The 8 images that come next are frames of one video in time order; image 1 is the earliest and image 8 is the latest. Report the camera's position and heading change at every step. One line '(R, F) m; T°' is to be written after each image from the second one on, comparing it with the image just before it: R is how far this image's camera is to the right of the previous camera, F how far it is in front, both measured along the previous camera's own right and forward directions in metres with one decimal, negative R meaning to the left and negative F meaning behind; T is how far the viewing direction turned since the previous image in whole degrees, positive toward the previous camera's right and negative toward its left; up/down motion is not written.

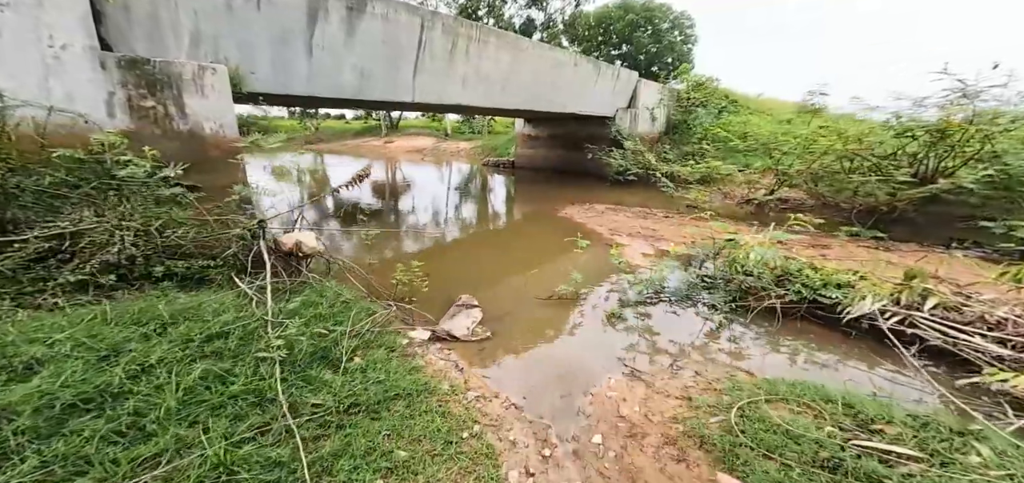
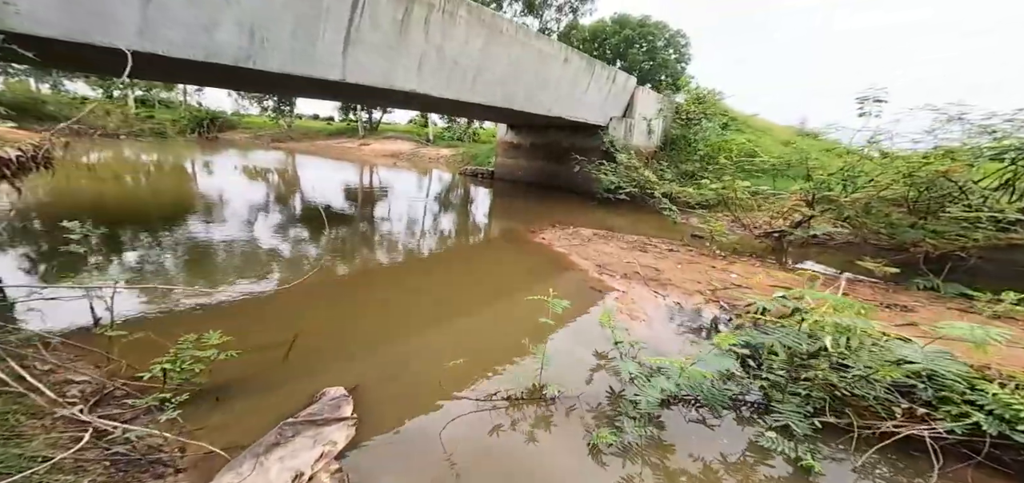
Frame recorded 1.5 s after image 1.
(+0.2, +1.0) m; +2°
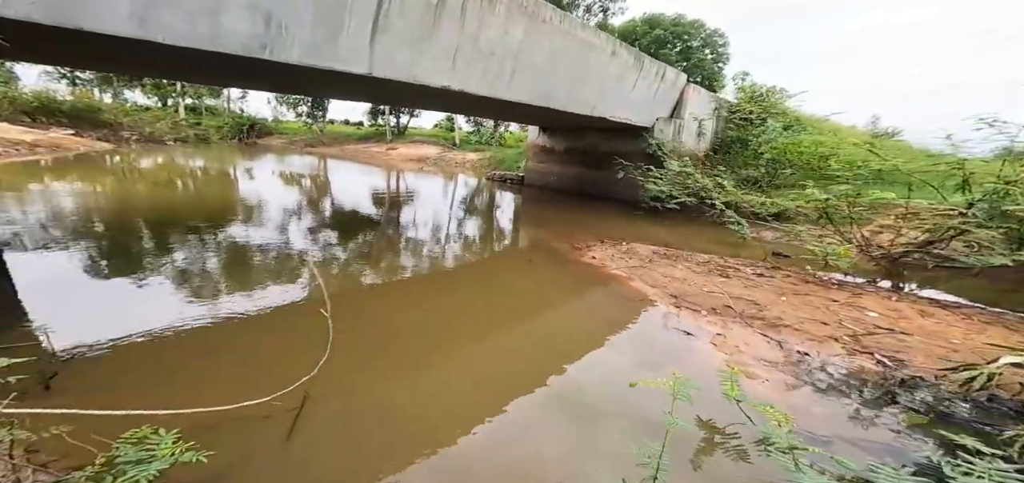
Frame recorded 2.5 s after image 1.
(-0.2, +0.5) m; -3°
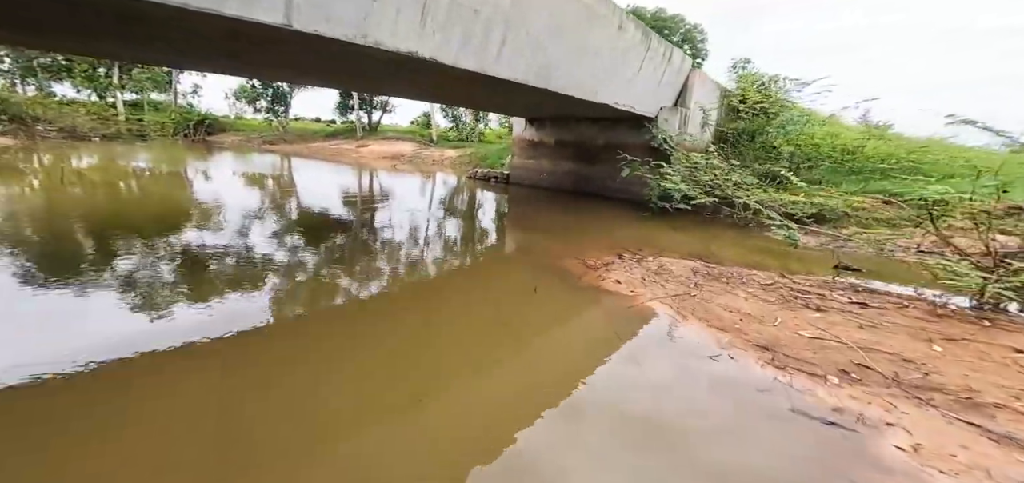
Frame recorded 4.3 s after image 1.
(-0.1, +0.8) m; +3°
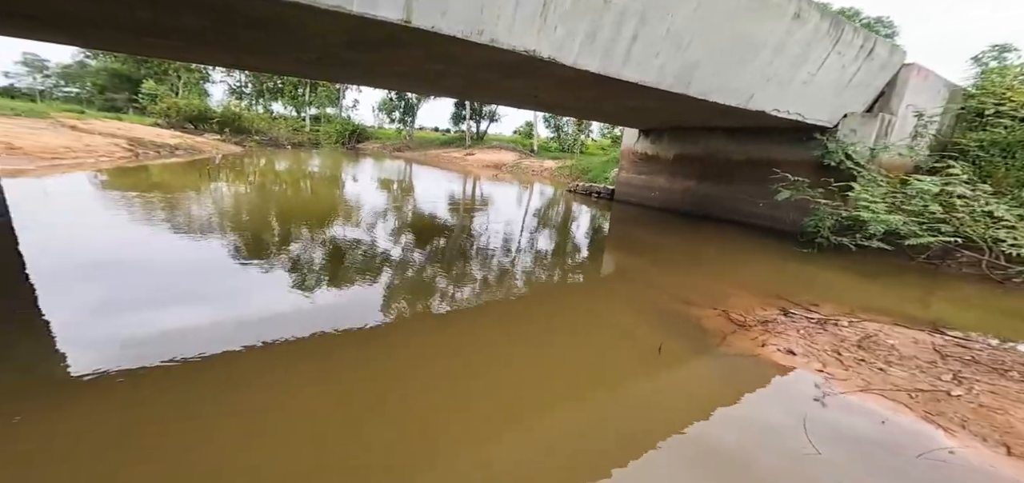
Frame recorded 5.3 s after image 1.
(-0.3, +0.6) m; -12°
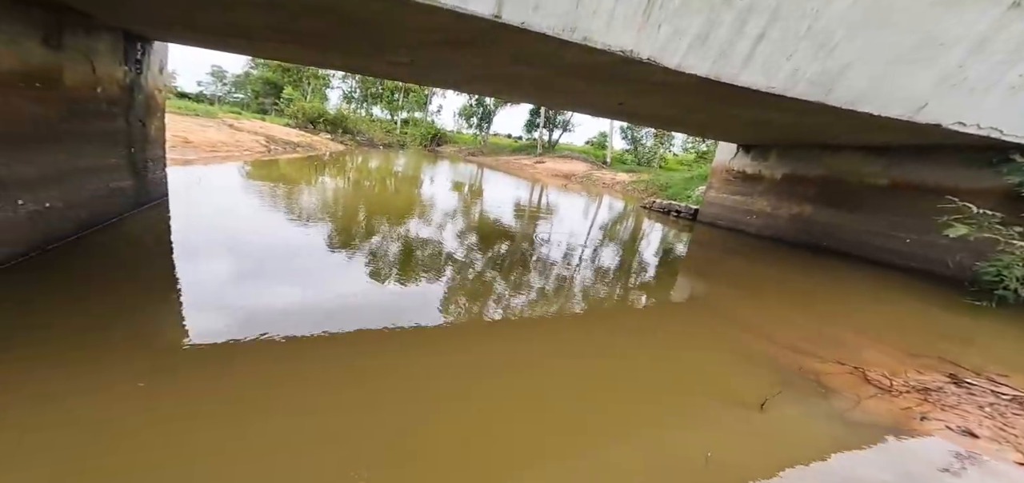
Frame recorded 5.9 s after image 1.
(-0.3, +0.4) m; -8°
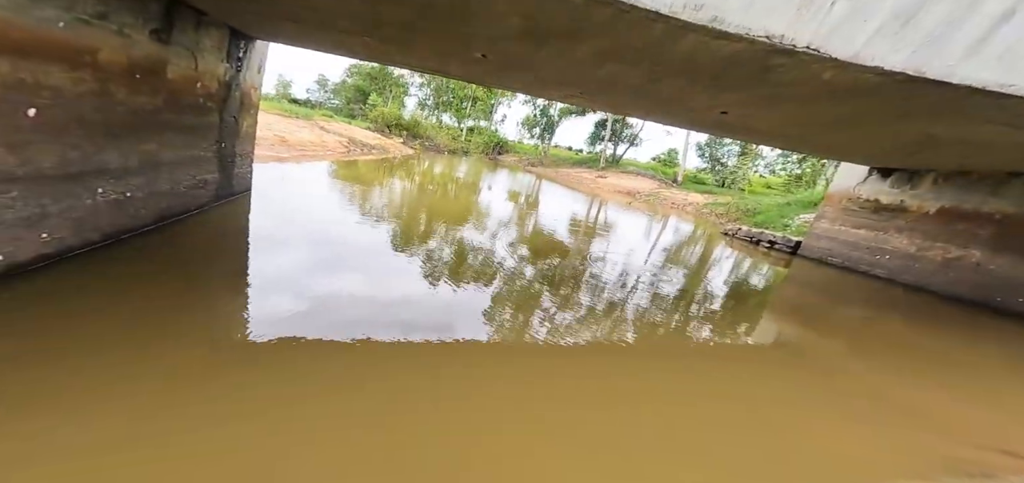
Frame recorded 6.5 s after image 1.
(-0.3, +0.9) m; -7°
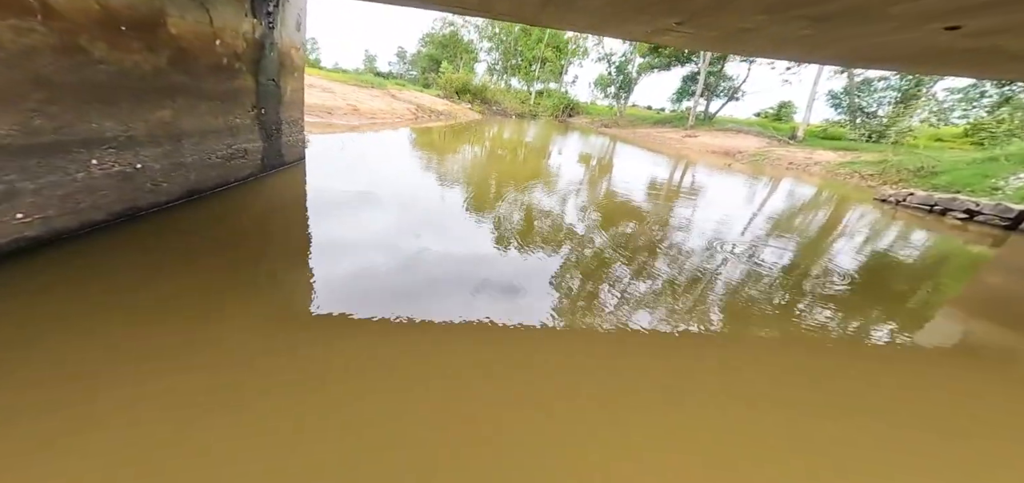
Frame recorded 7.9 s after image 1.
(-0.6, +1.1) m; -10°
